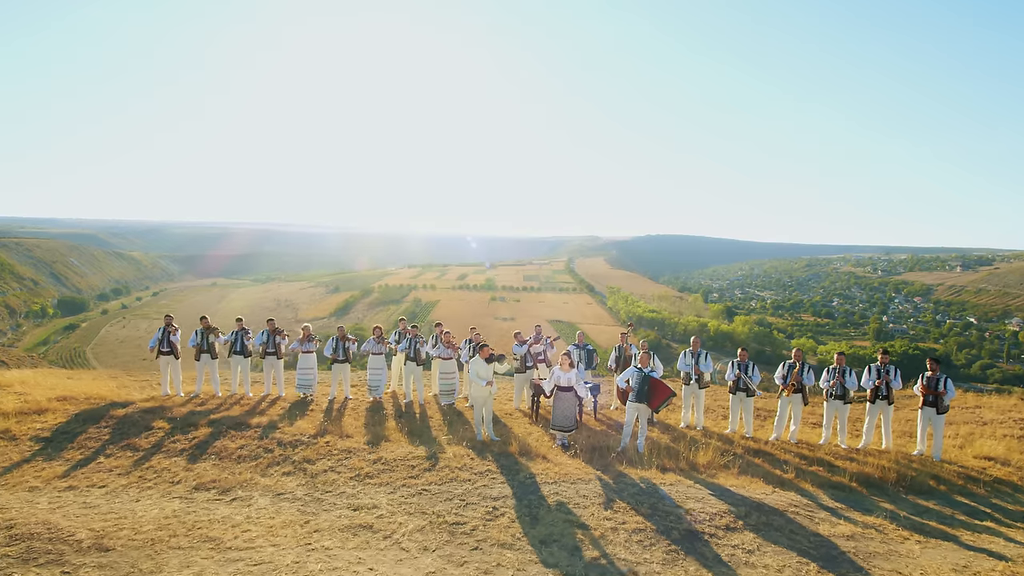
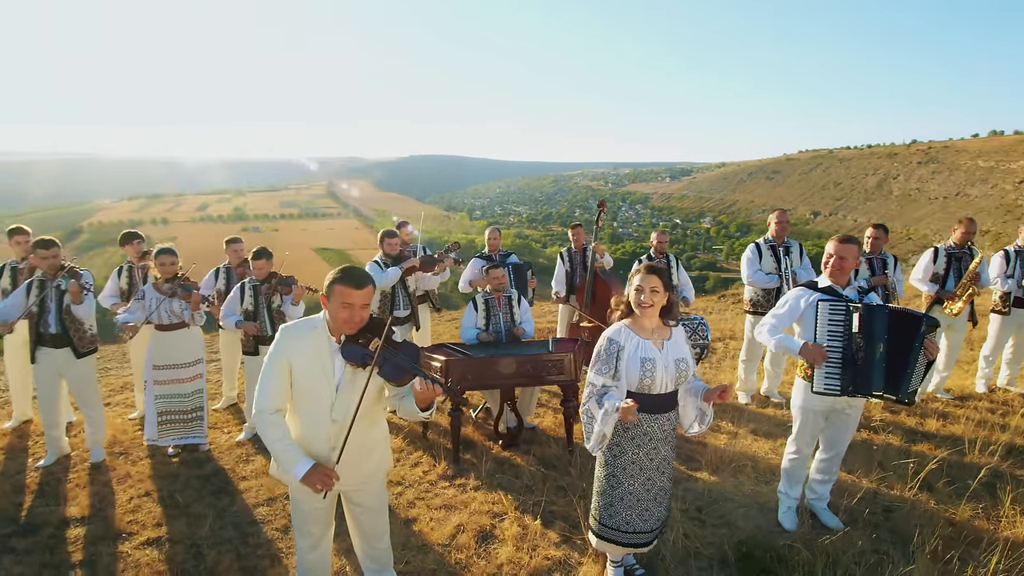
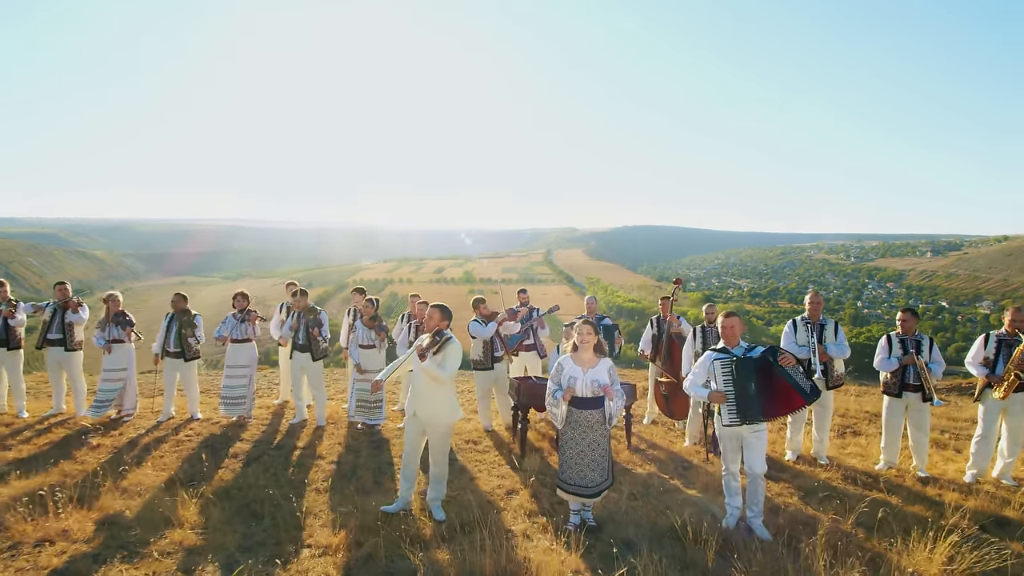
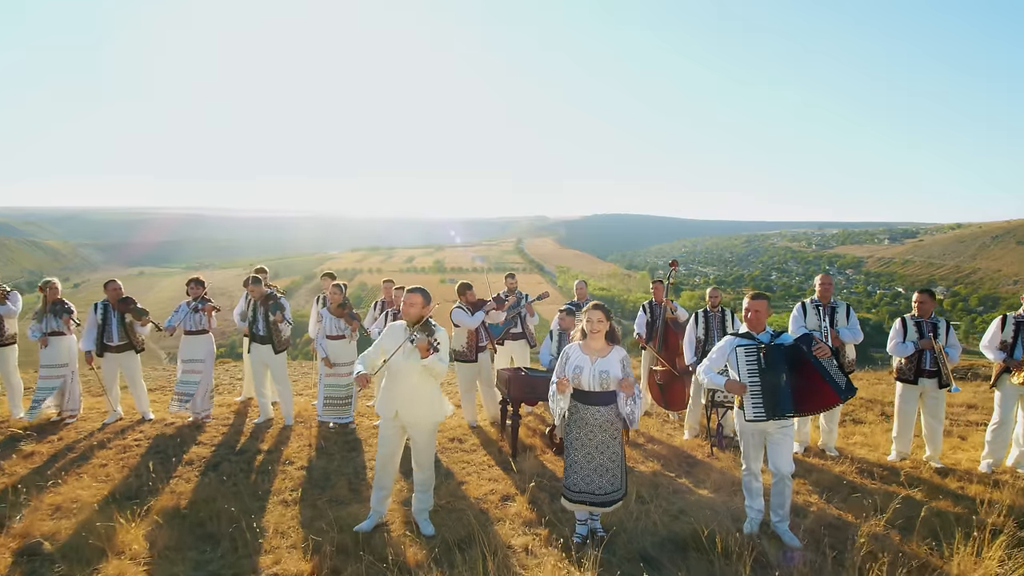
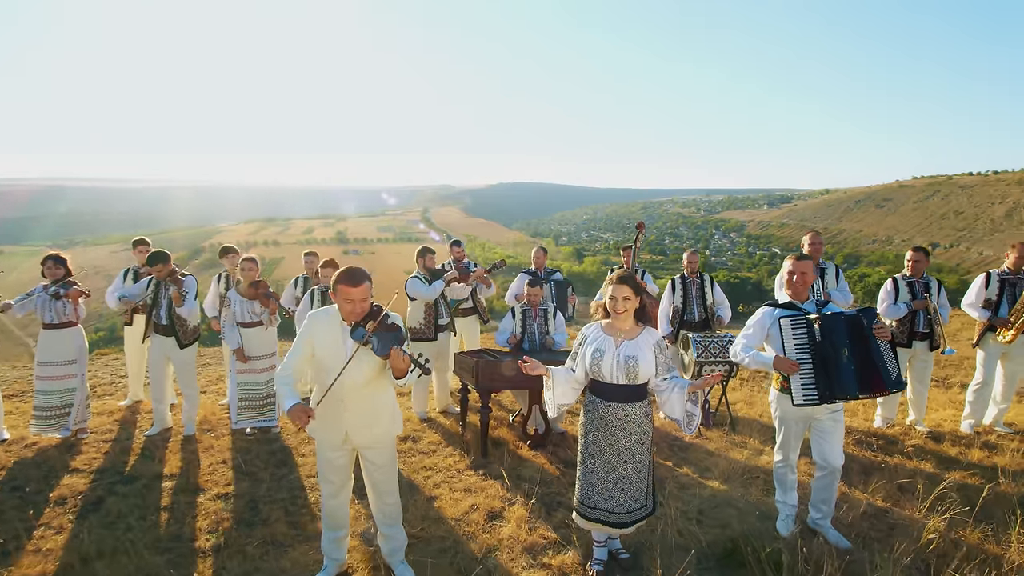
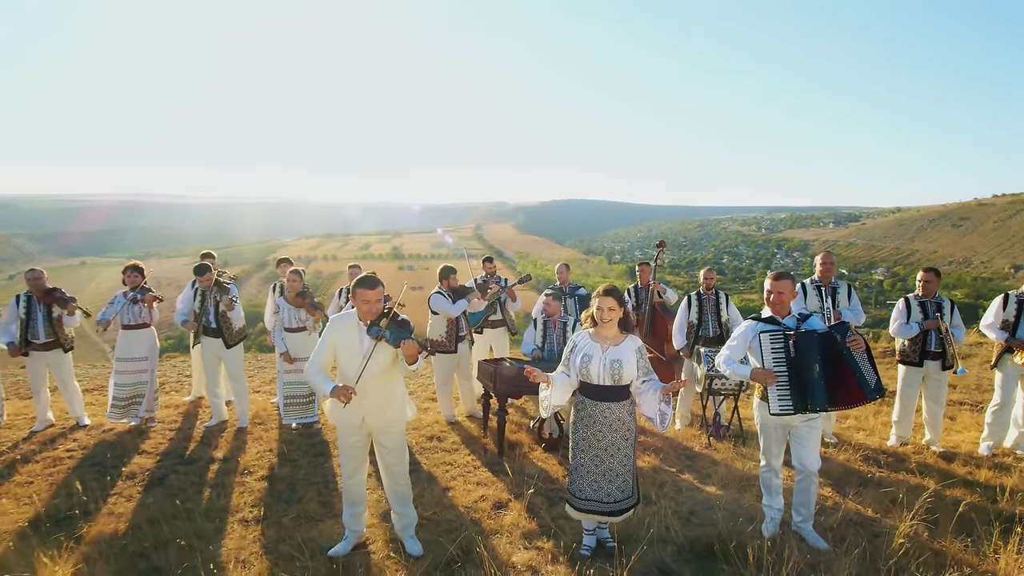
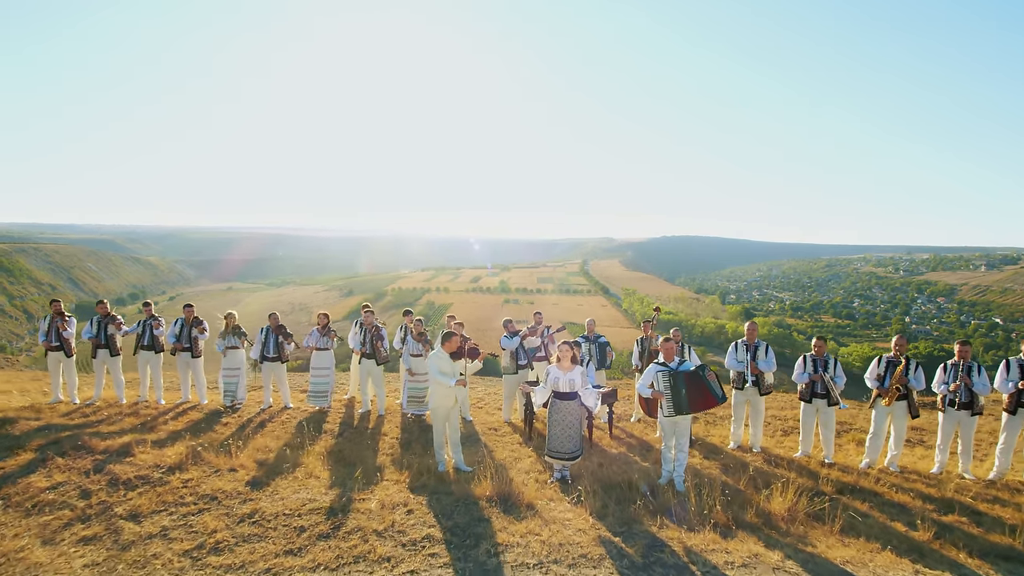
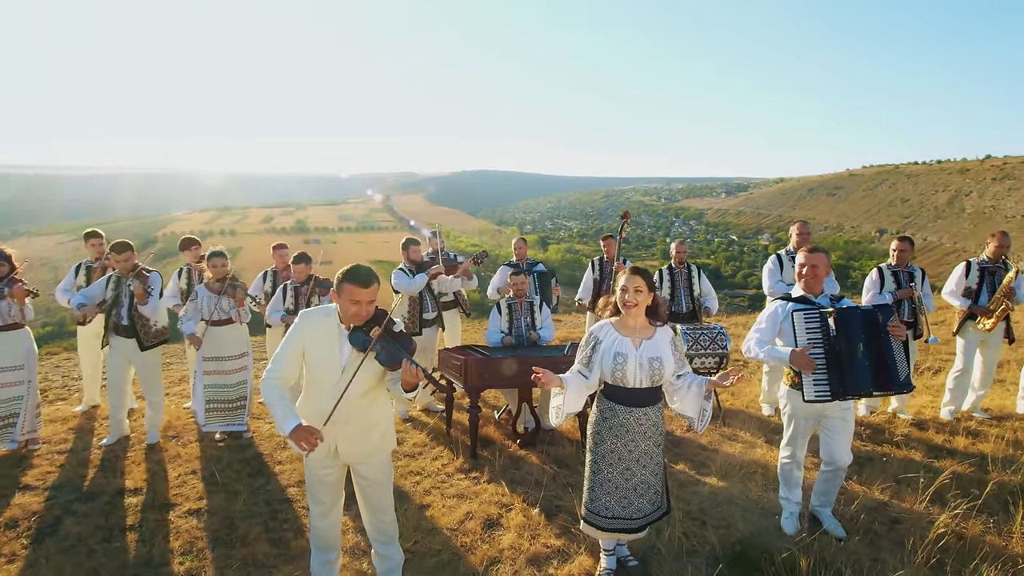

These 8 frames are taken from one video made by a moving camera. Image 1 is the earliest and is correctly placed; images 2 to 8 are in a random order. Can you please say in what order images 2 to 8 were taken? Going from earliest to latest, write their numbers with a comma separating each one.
7, 3, 4, 6, 5, 8, 2
